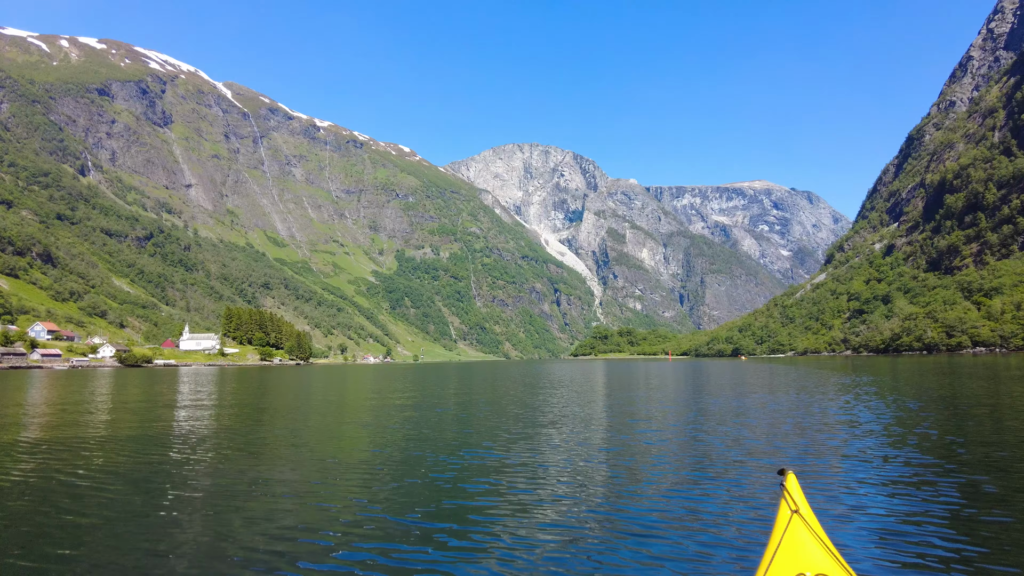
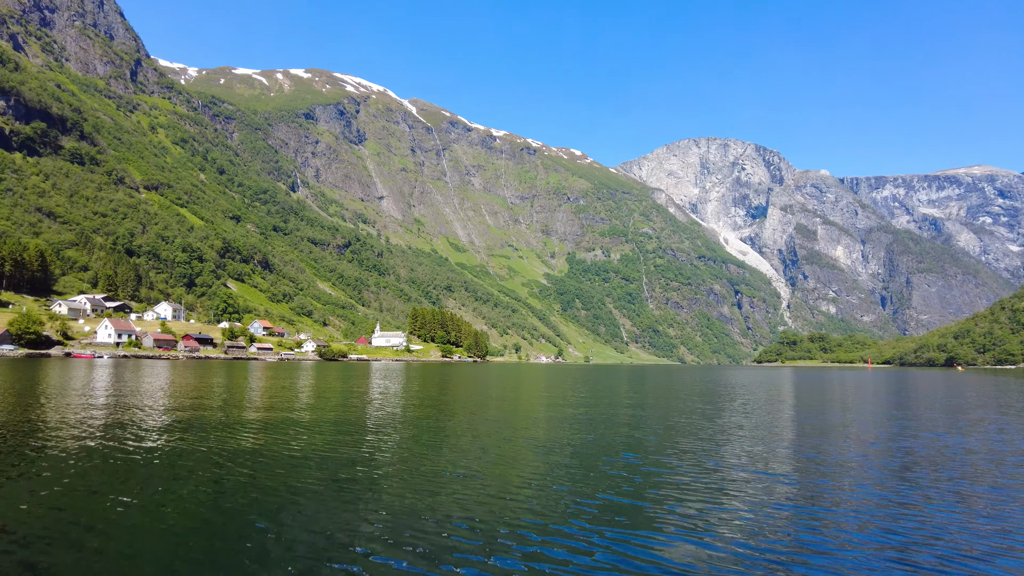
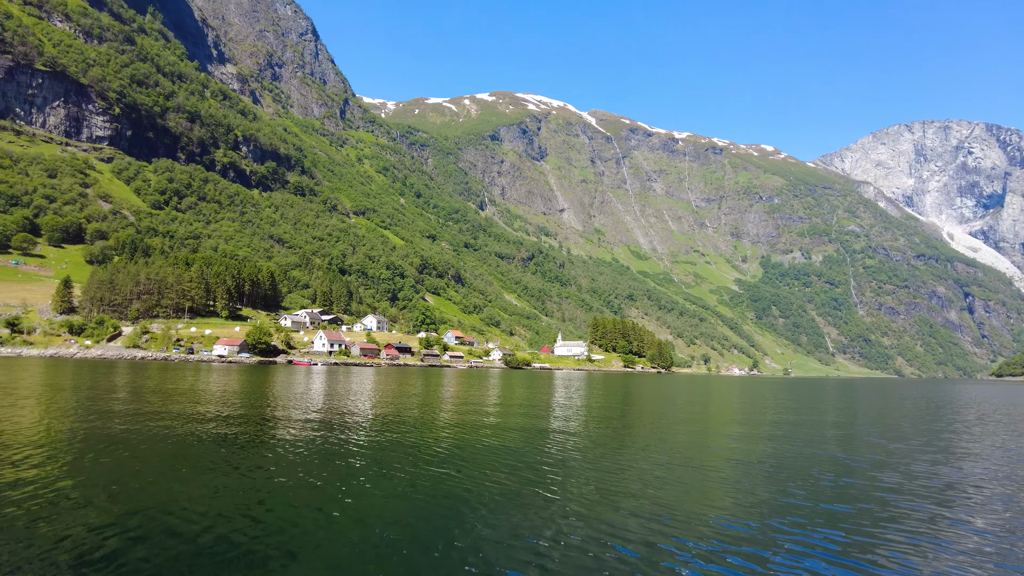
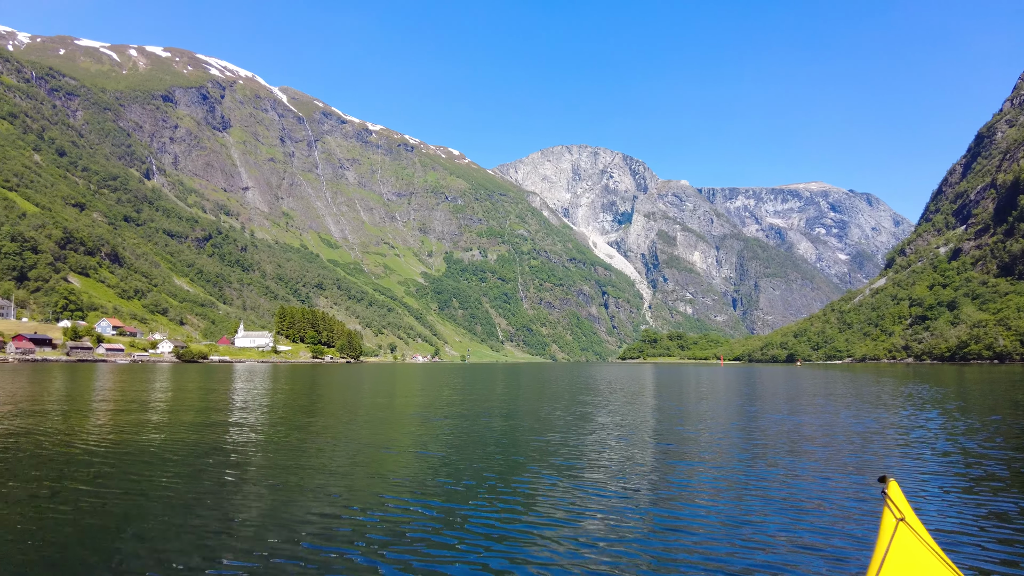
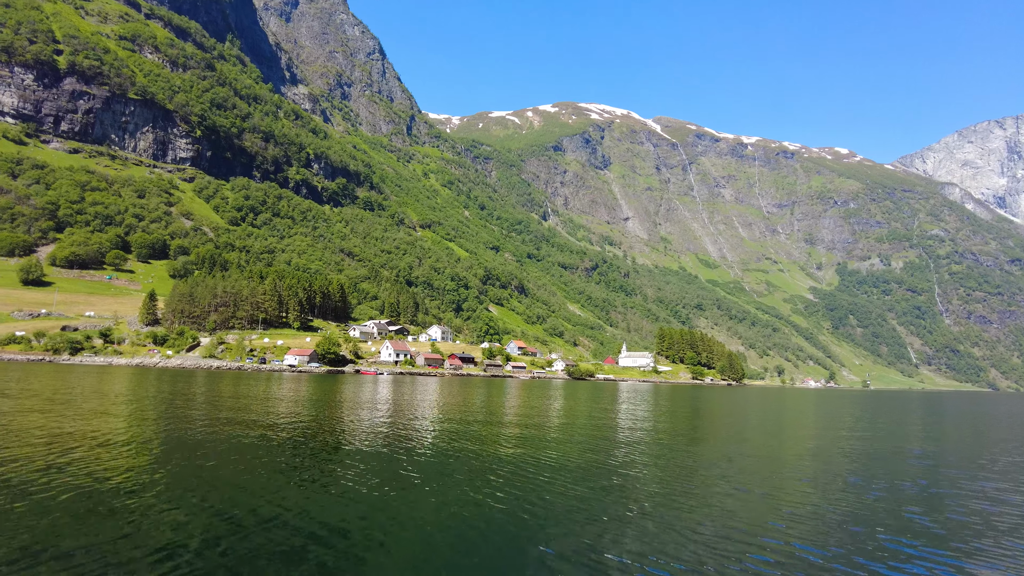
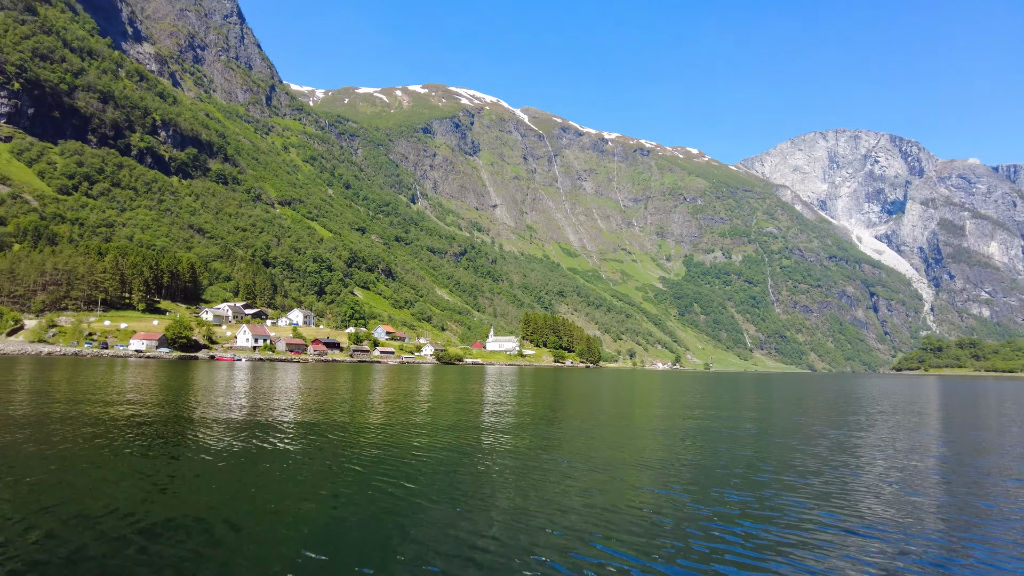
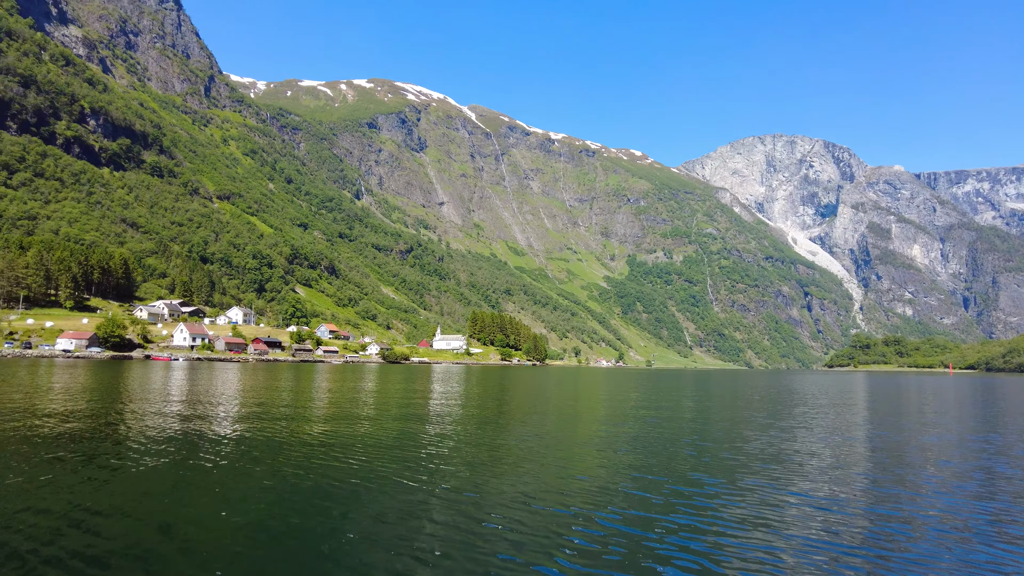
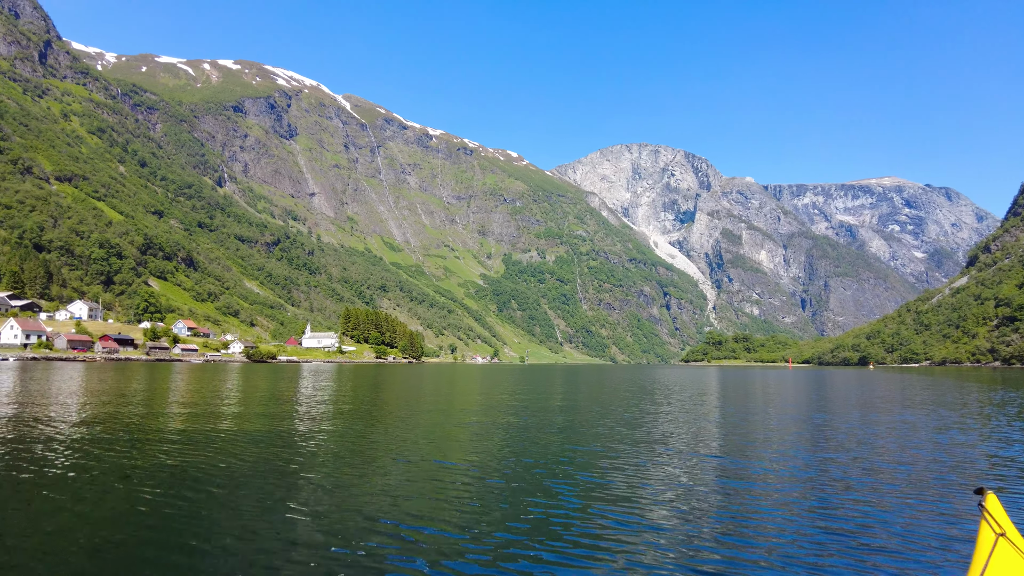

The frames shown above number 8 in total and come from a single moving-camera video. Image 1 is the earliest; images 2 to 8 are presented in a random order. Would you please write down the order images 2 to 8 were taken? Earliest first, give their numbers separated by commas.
4, 8, 2, 7, 6, 3, 5
